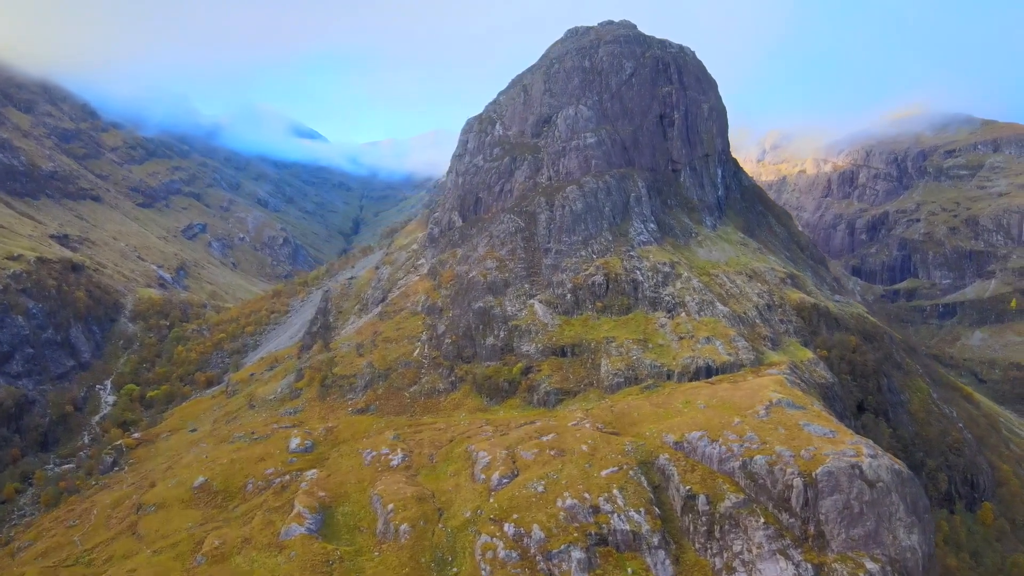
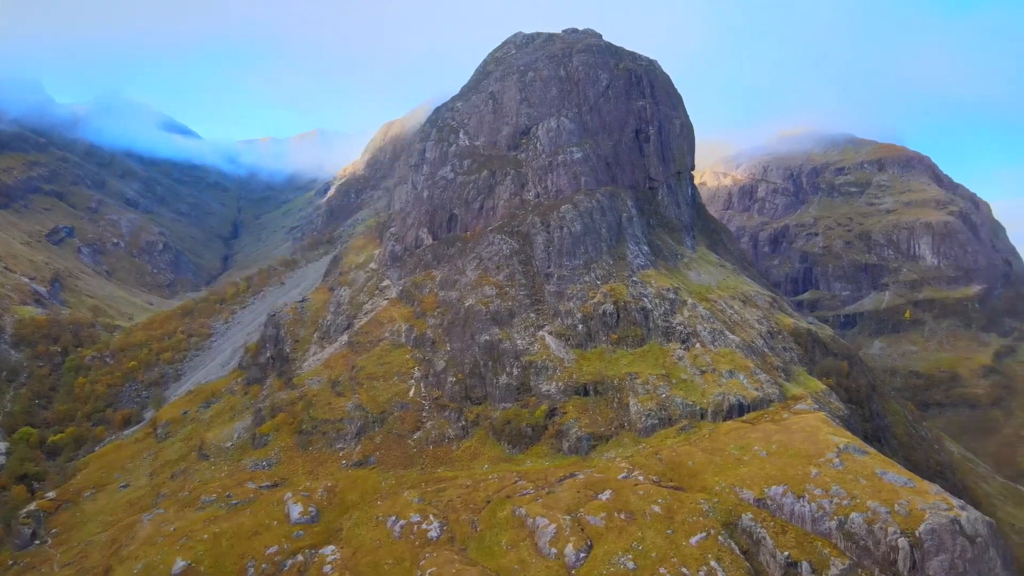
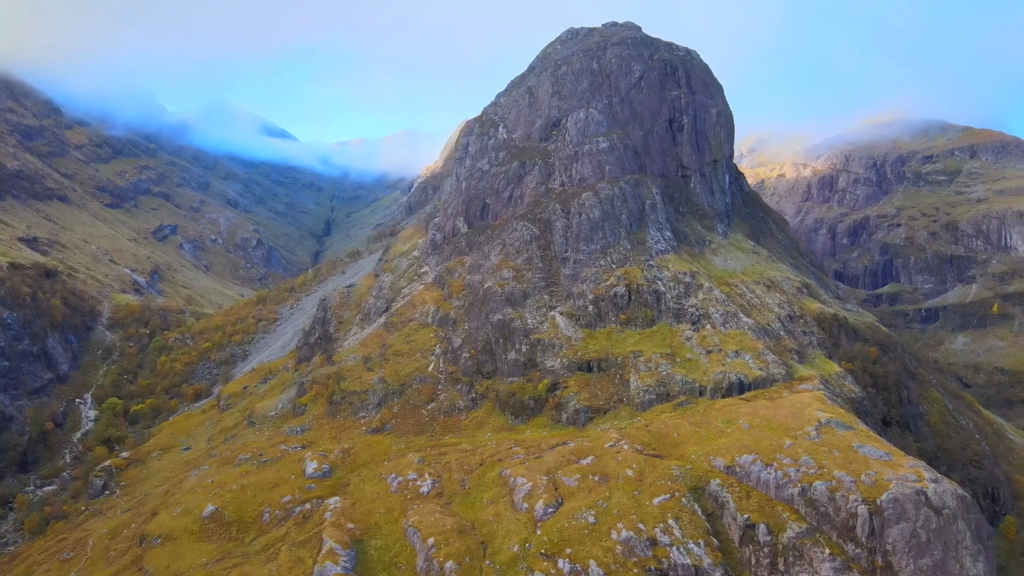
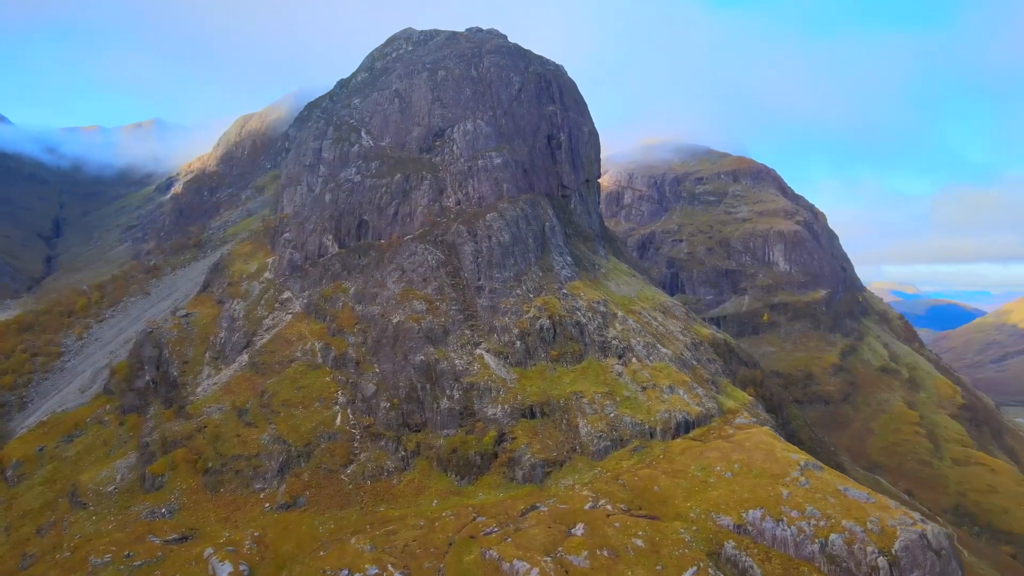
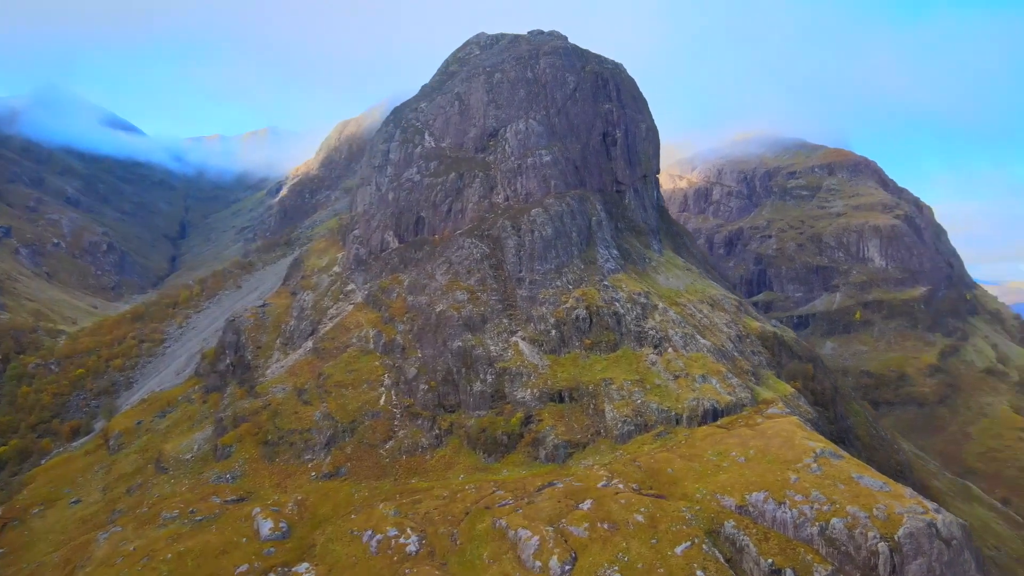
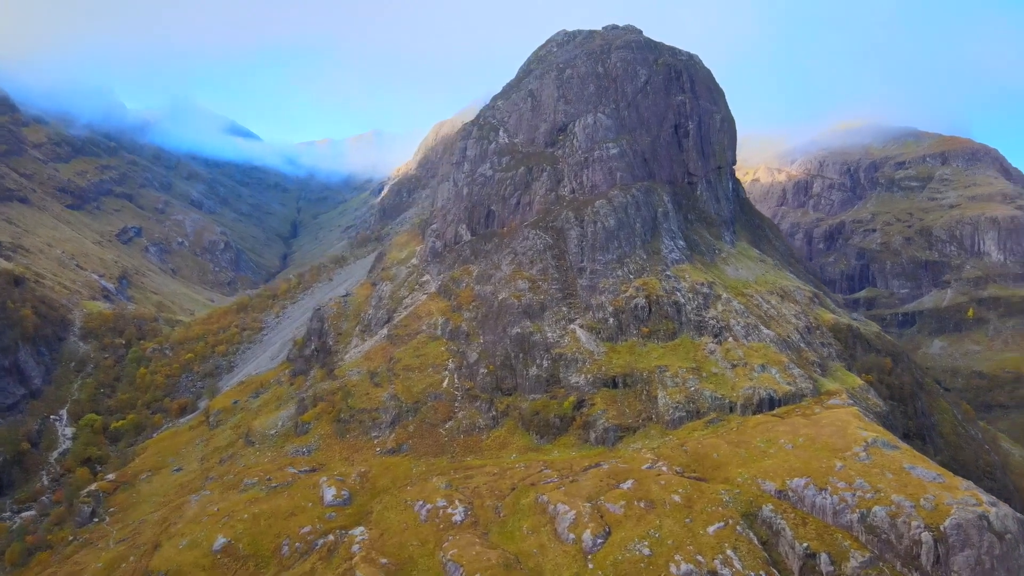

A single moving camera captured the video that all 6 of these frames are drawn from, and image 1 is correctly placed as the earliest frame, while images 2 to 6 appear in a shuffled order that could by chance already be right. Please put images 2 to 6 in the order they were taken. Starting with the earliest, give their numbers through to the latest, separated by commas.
3, 6, 2, 5, 4
